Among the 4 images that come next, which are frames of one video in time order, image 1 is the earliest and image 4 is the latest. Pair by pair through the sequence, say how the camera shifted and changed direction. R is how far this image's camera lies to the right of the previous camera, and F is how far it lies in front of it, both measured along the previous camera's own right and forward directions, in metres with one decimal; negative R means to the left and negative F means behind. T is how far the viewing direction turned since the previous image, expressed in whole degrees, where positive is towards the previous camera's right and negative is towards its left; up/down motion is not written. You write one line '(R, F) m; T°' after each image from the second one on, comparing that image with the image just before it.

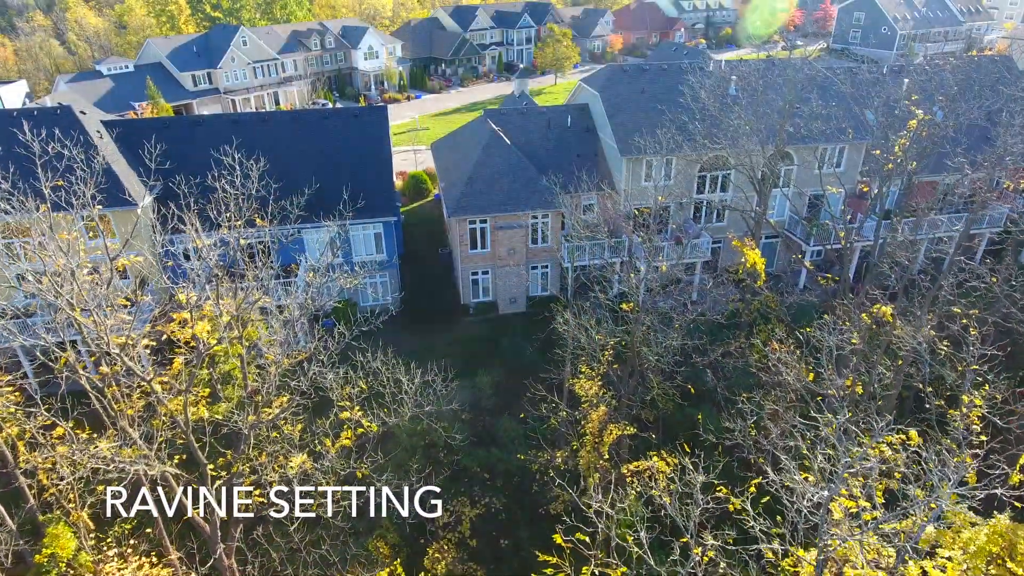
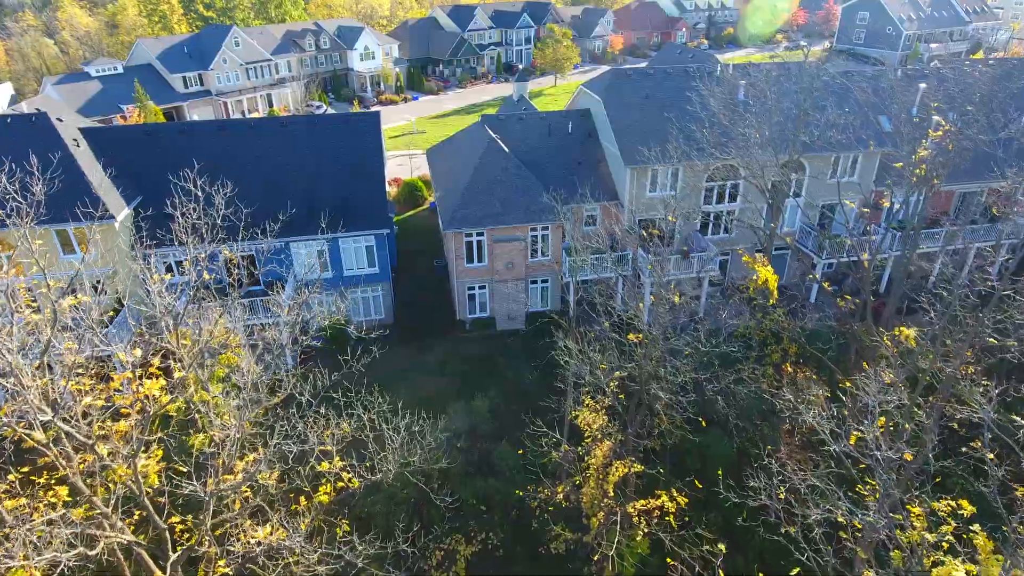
(0.0, +1.4) m; 0°
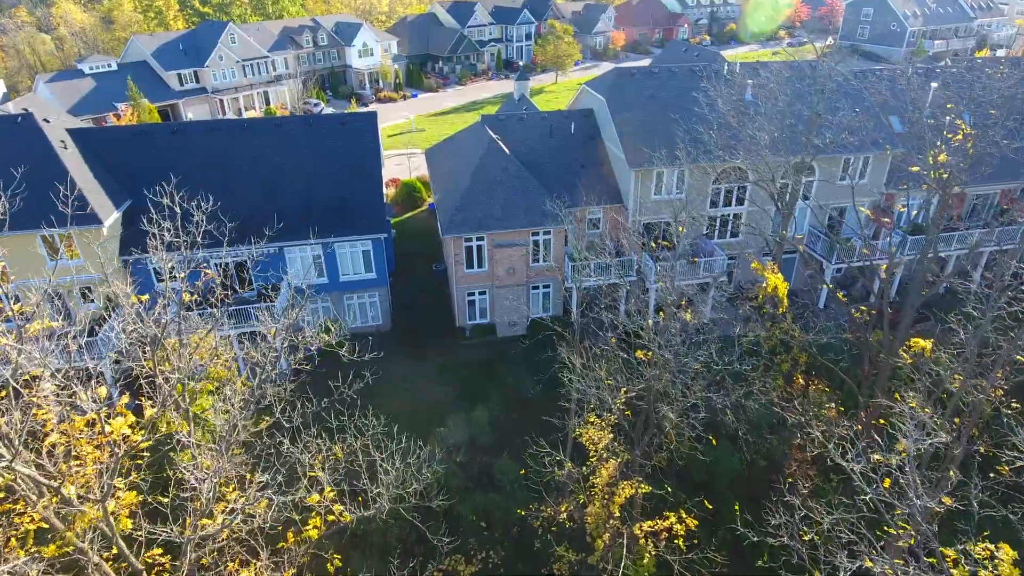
(0.0, +0.8) m; 0°
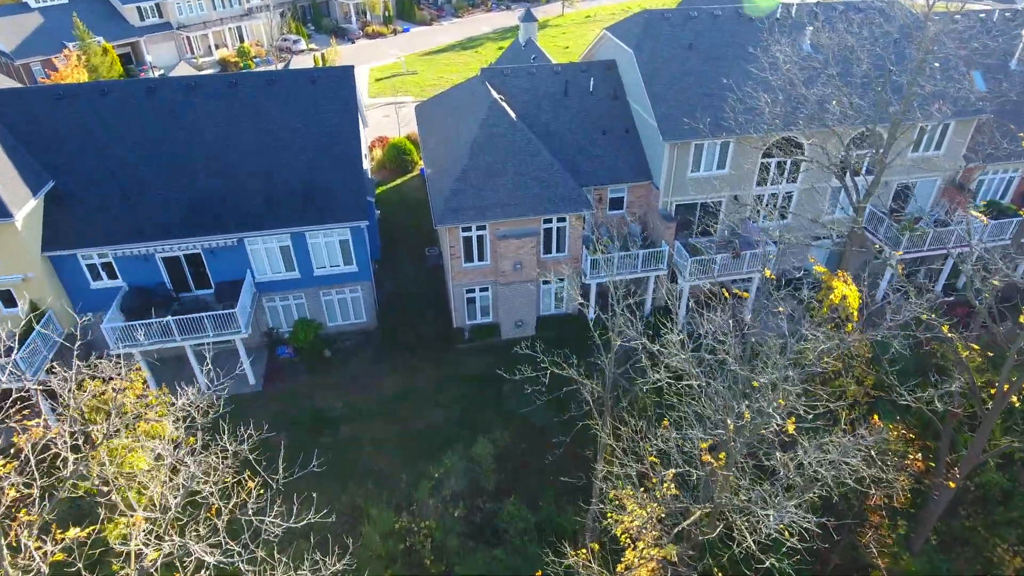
(-0.3, +4.7) m; 0°
